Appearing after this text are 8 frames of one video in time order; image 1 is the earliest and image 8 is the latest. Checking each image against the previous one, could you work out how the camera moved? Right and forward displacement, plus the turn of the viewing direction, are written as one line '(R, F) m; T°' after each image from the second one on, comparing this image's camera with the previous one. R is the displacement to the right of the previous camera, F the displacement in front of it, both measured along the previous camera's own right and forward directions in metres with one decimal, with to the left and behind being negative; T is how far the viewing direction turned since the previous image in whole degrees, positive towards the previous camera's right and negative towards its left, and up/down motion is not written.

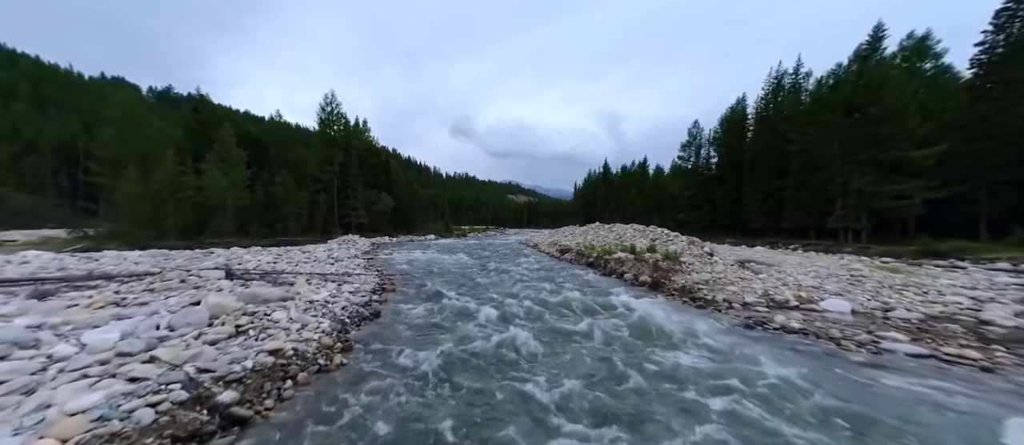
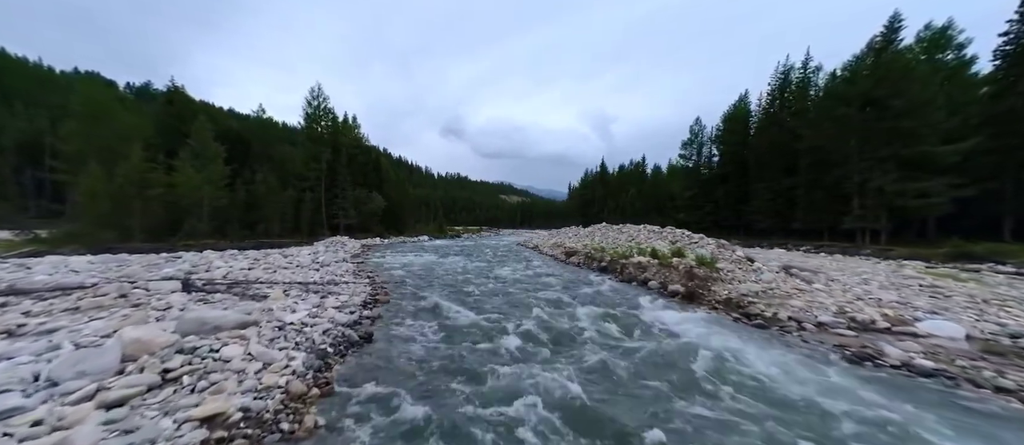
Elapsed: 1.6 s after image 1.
(-0.6, +1.5) m; +1°
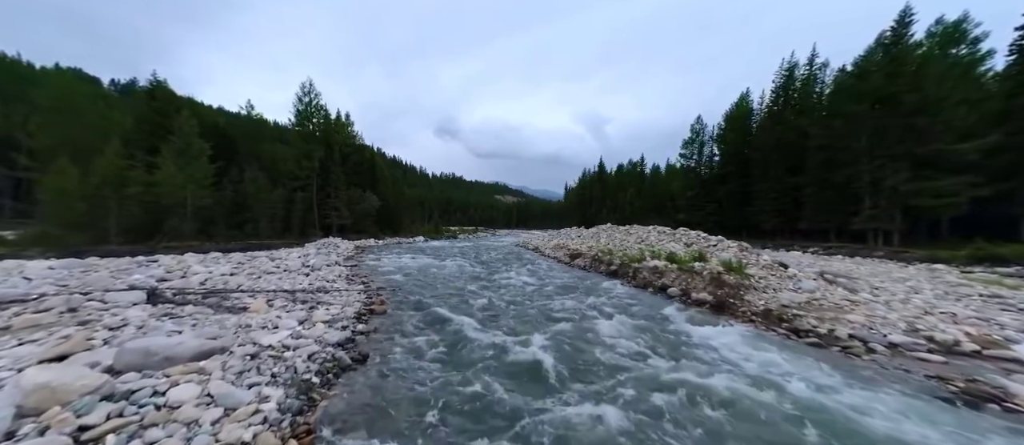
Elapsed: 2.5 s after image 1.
(-0.4, +1.0) m; +1°
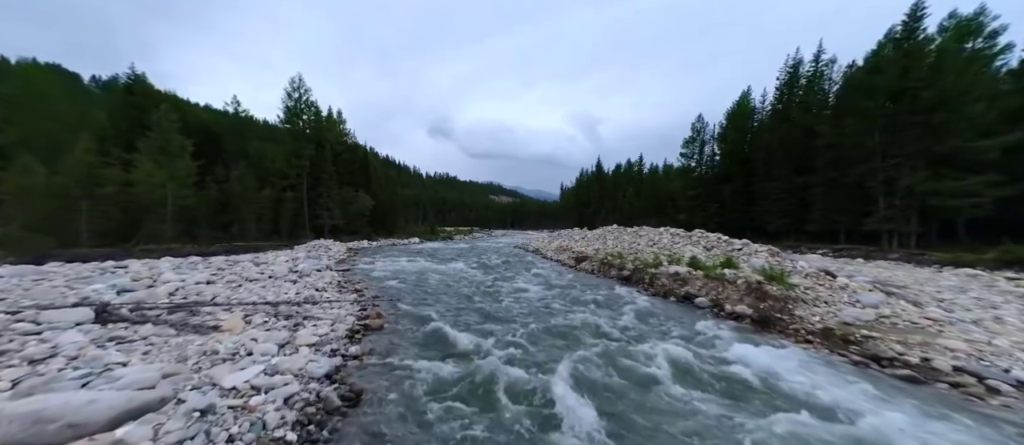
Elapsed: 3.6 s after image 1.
(-0.5, +1.1) m; +1°
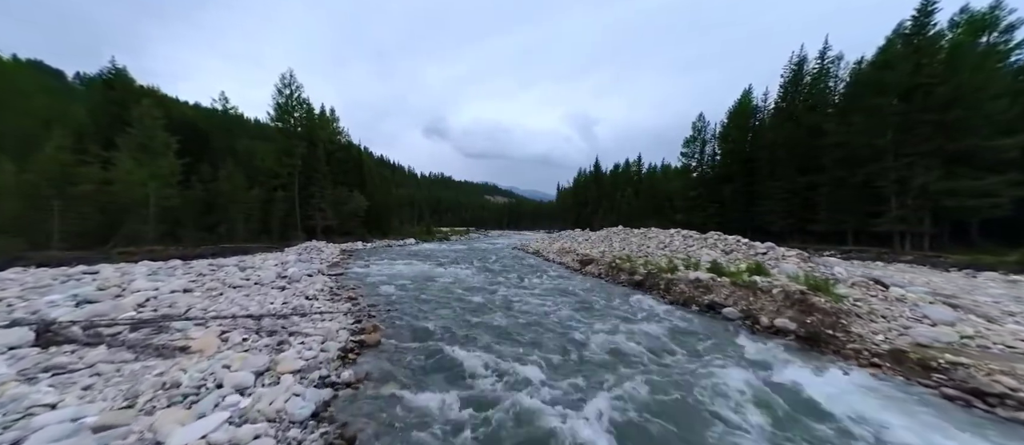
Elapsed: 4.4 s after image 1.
(-0.4, +0.9) m; +1°
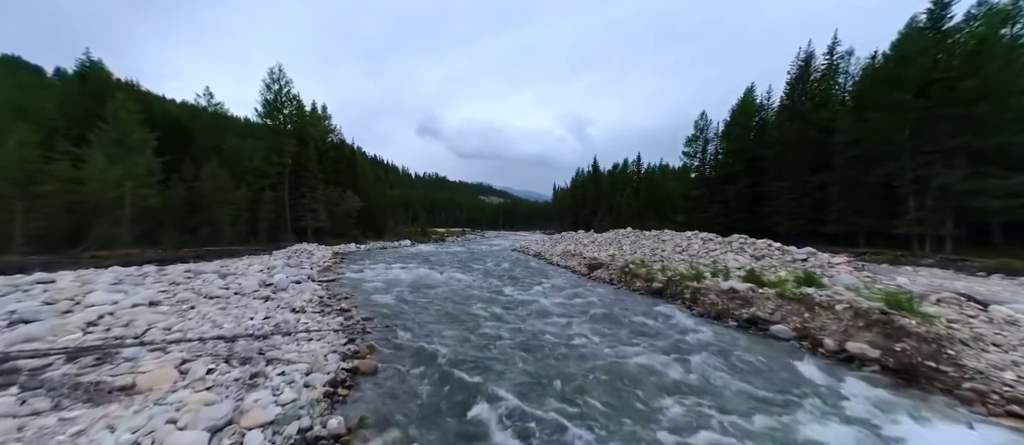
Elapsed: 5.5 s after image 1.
(-0.5, +1.2) m; +1°
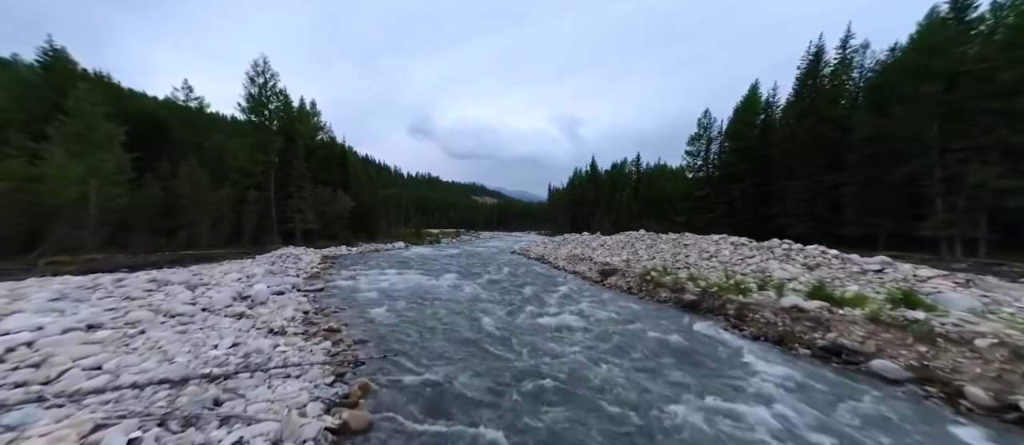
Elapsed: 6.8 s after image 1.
(-0.7, +1.6) m; +1°
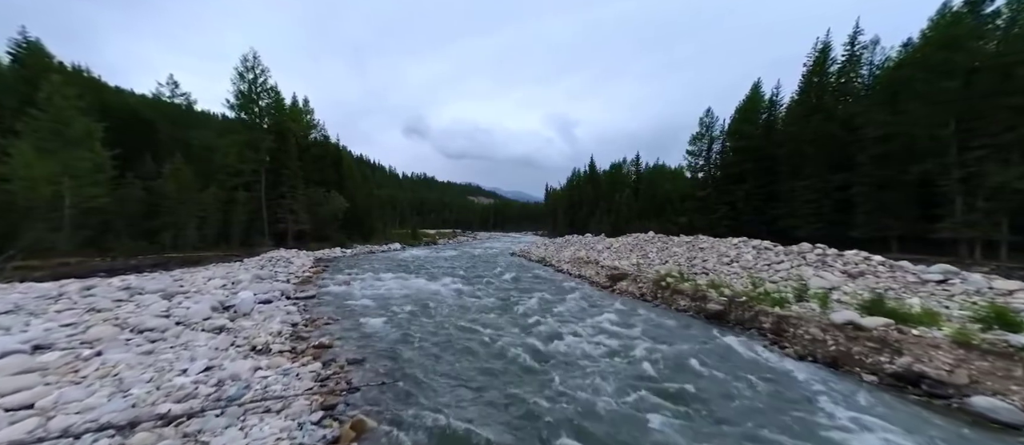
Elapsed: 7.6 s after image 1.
(-0.4, +1.0) m; +1°
